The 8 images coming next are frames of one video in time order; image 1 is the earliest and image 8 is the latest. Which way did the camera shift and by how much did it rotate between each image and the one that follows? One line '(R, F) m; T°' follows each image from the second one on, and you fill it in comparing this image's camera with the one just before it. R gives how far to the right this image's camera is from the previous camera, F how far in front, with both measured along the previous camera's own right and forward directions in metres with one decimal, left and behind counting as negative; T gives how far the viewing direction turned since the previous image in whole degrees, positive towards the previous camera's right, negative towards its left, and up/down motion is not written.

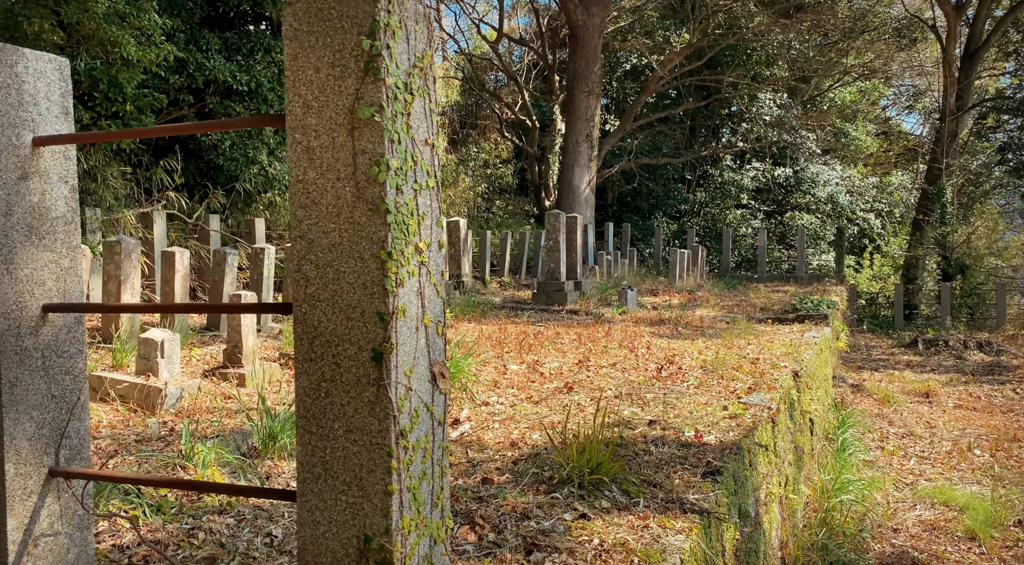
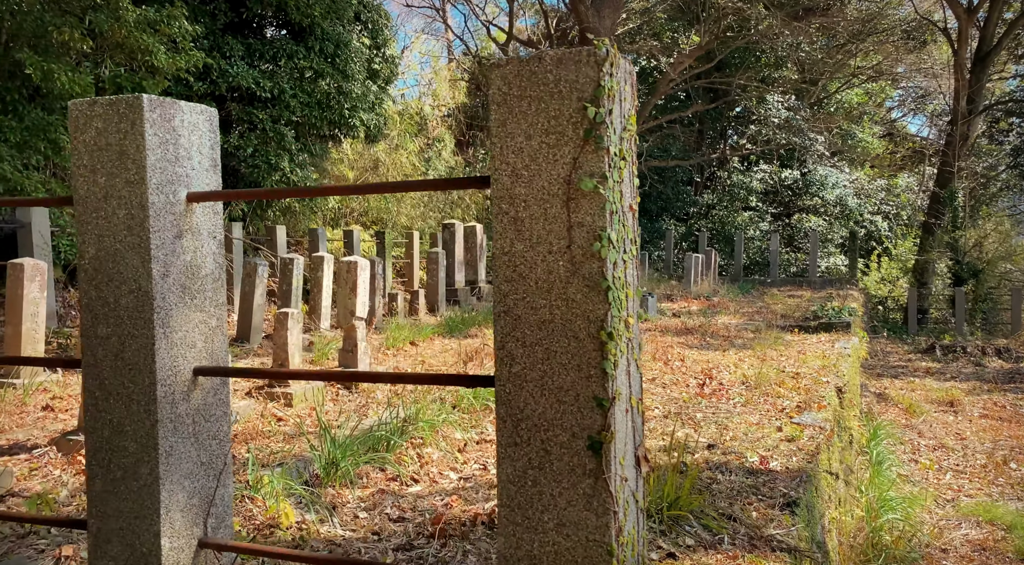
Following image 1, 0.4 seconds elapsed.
(-0.3, +0.1) m; 0°
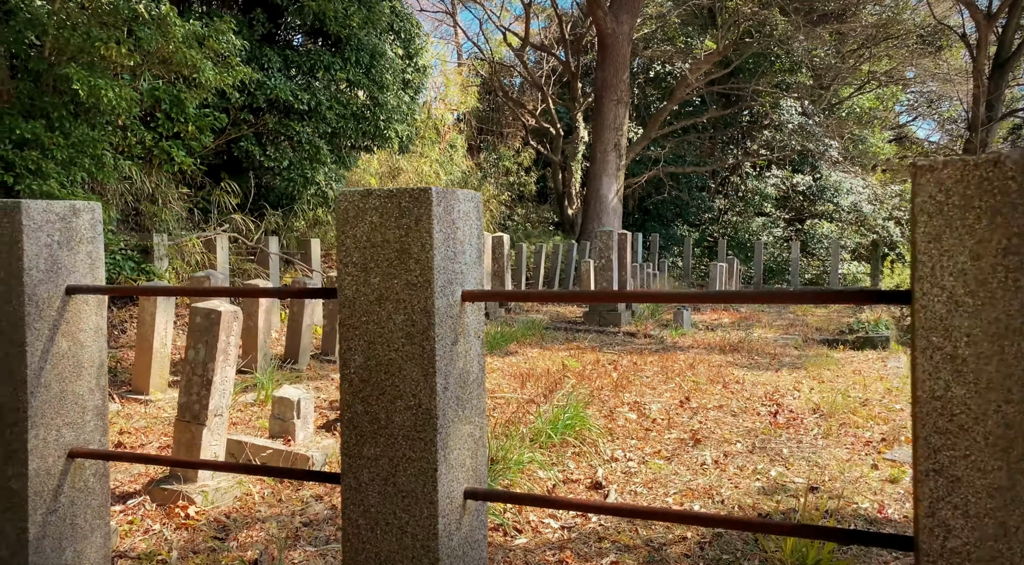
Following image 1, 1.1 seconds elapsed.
(-0.4, +0.2) m; 0°
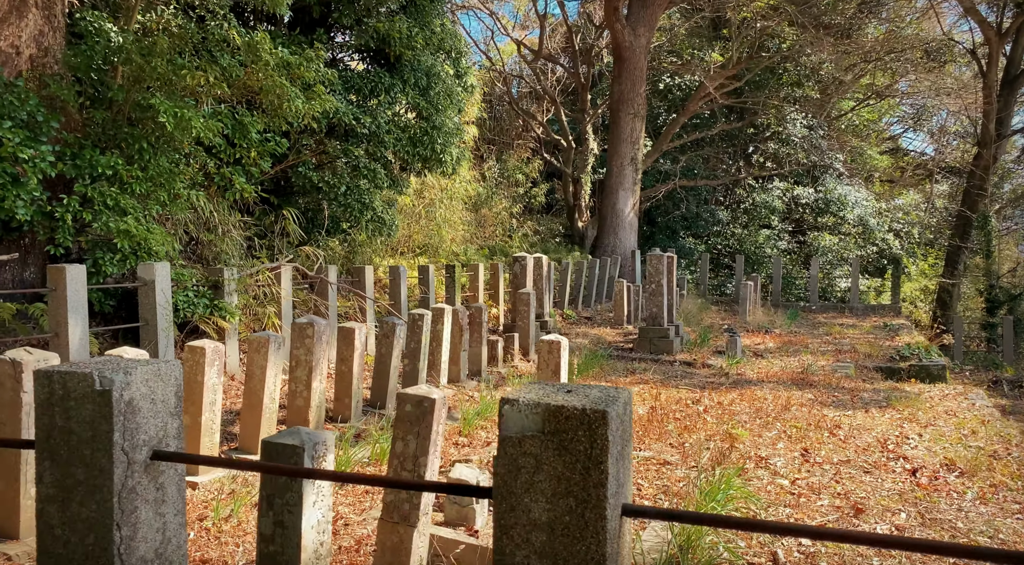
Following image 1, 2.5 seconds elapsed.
(-0.9, +0.3) m; +2°
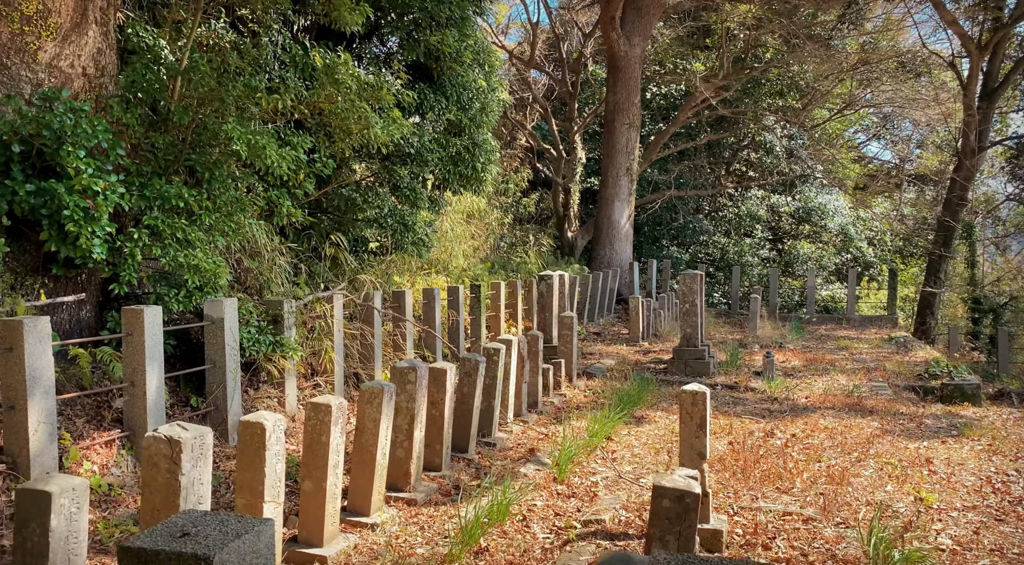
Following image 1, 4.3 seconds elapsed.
(-0.9, +0.4) m; +4°
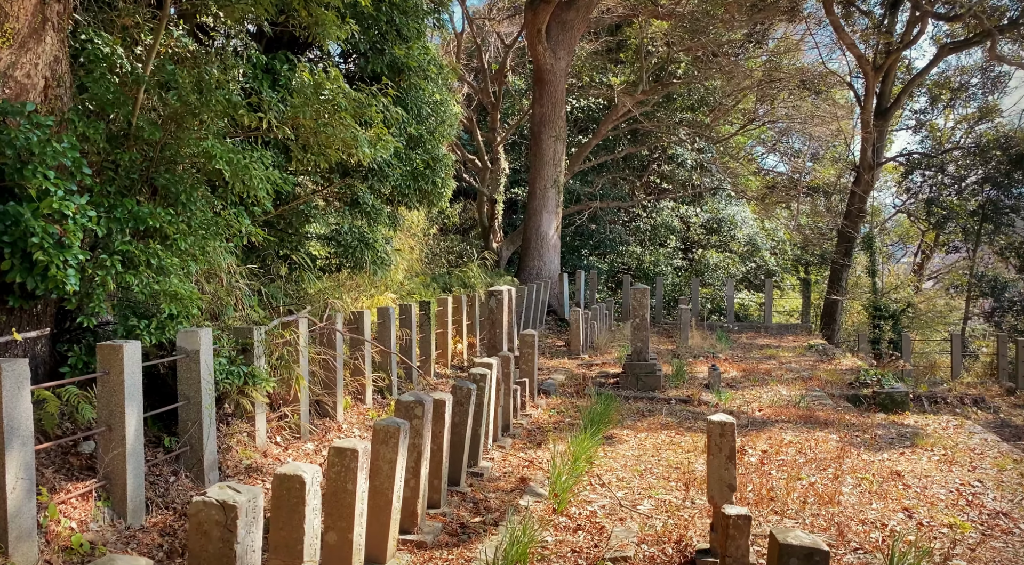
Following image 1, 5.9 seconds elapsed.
(-0.6, +0.3) m; +7°
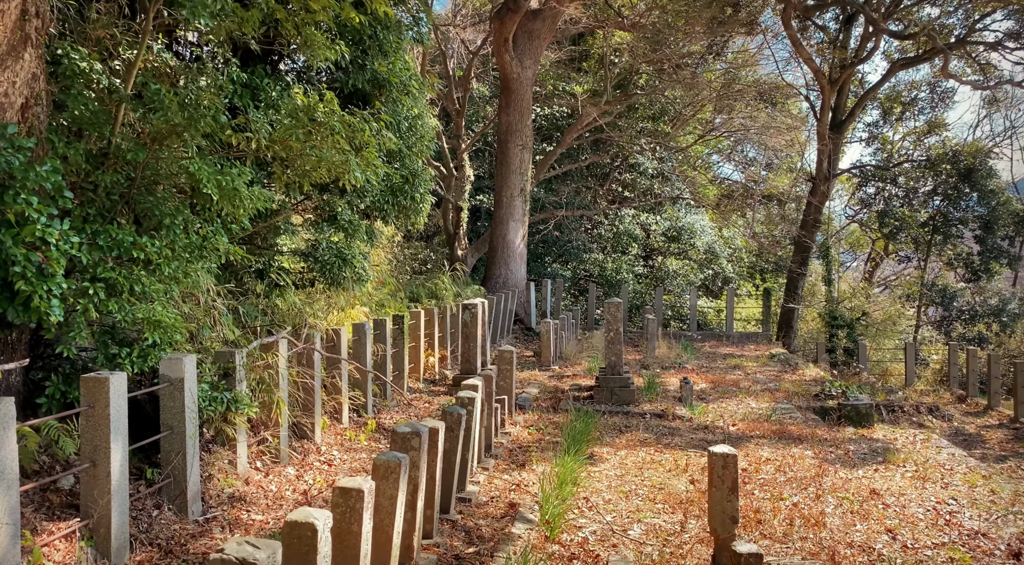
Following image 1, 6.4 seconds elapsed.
(-0.2, +0.1) m; +3°
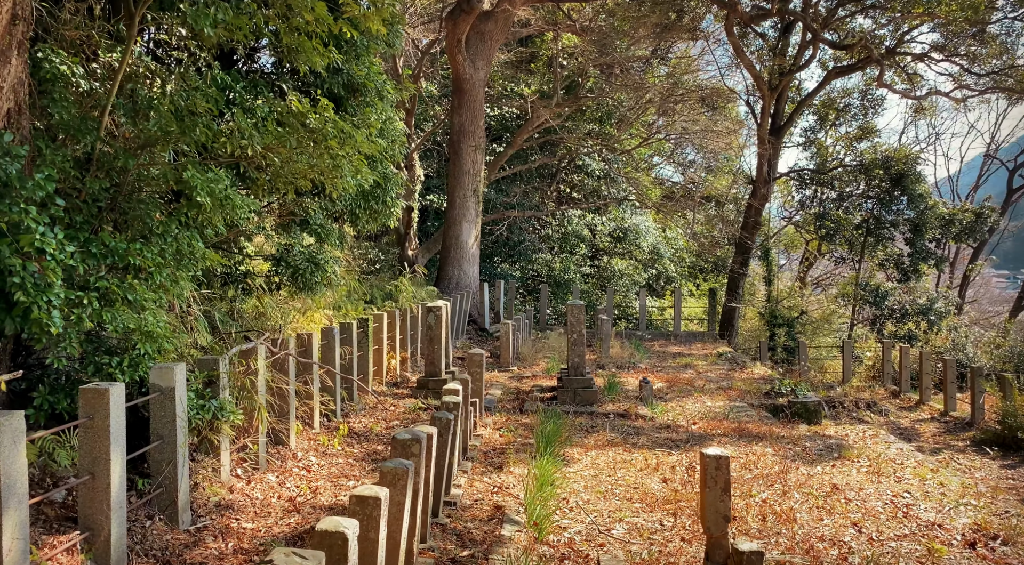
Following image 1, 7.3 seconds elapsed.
(-0.3, -0.1) m; +4°
